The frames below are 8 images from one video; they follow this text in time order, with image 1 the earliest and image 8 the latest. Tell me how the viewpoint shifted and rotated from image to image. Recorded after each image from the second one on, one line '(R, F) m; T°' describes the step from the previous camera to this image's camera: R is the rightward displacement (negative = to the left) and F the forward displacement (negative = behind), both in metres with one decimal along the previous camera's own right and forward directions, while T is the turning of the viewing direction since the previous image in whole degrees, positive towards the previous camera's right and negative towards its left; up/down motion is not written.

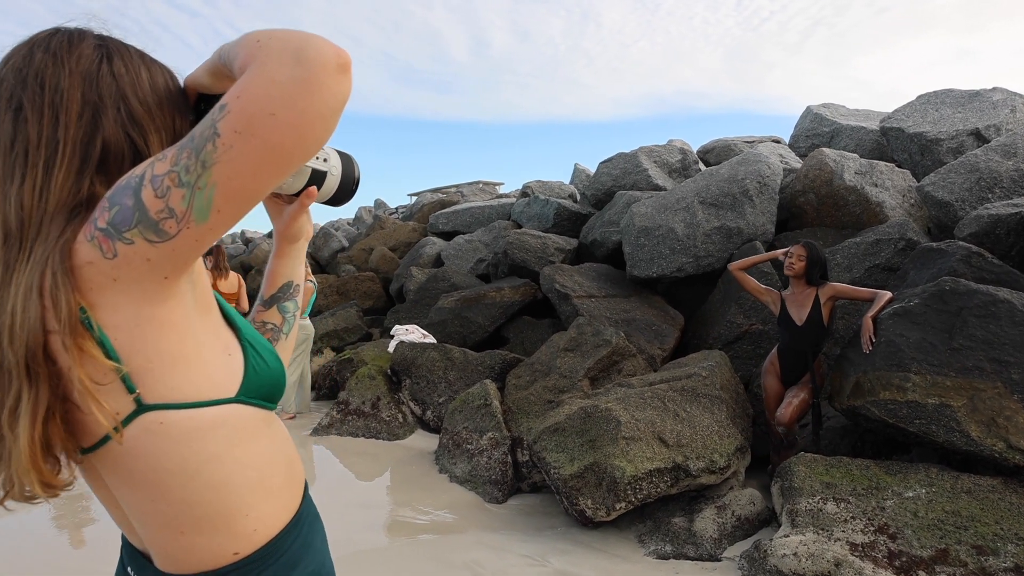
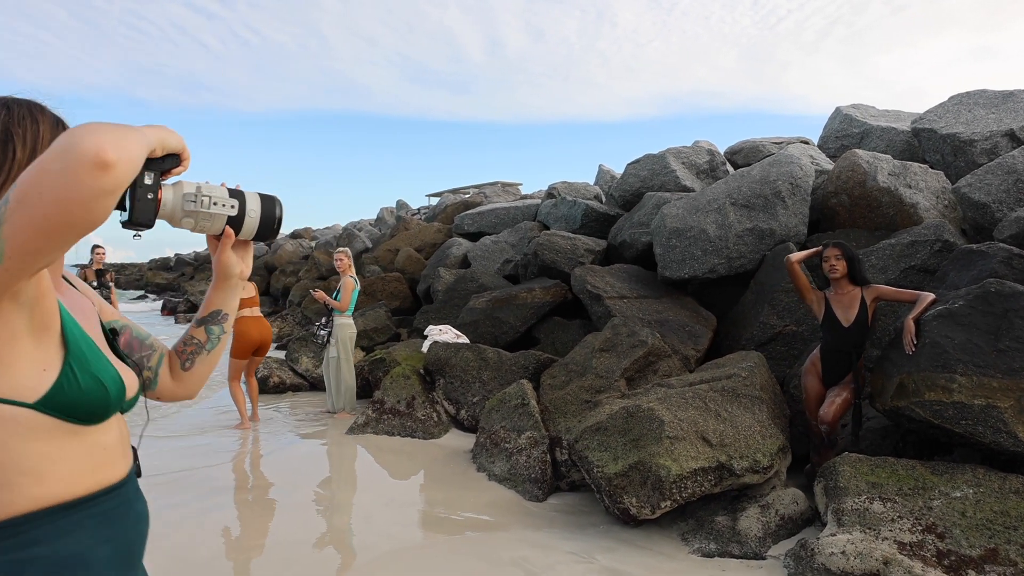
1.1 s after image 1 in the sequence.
(-0.2, -0.1) m; -1°
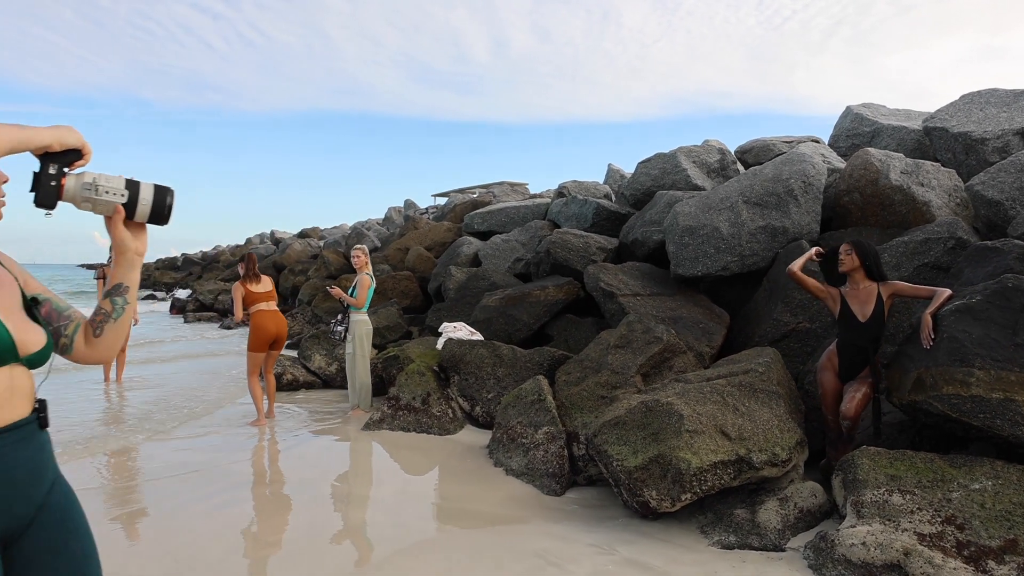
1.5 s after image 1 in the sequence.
(-0.1, -0.1) m; 0°
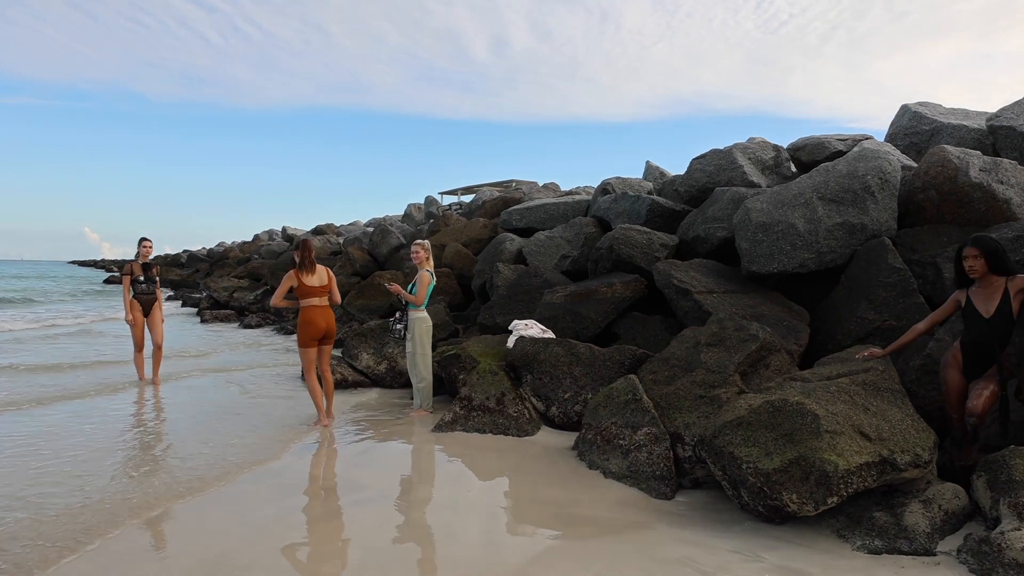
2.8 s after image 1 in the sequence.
(-0.8, +0.1) m; +1°
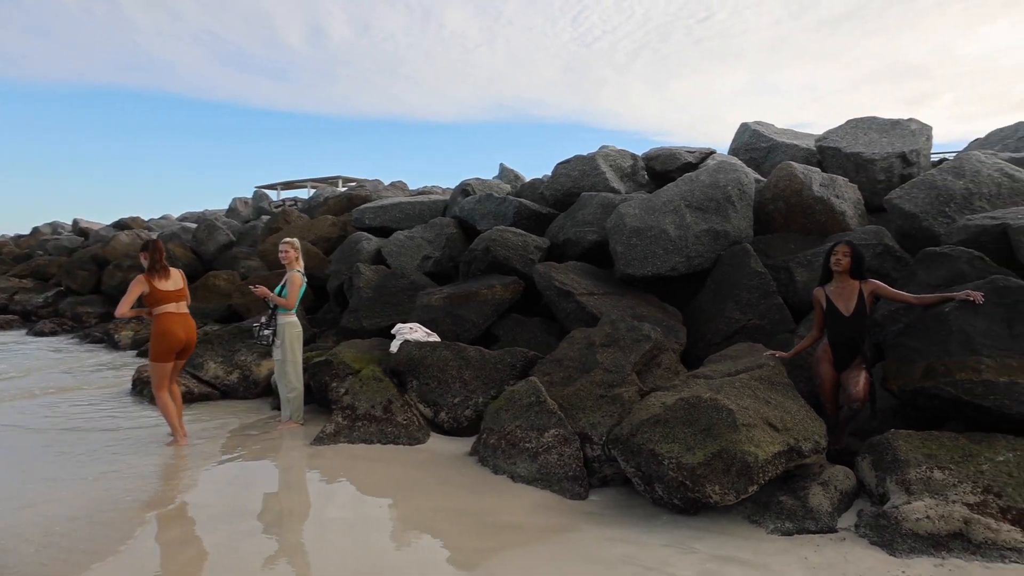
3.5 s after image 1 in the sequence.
(-0.7, +0.2) m; +14°
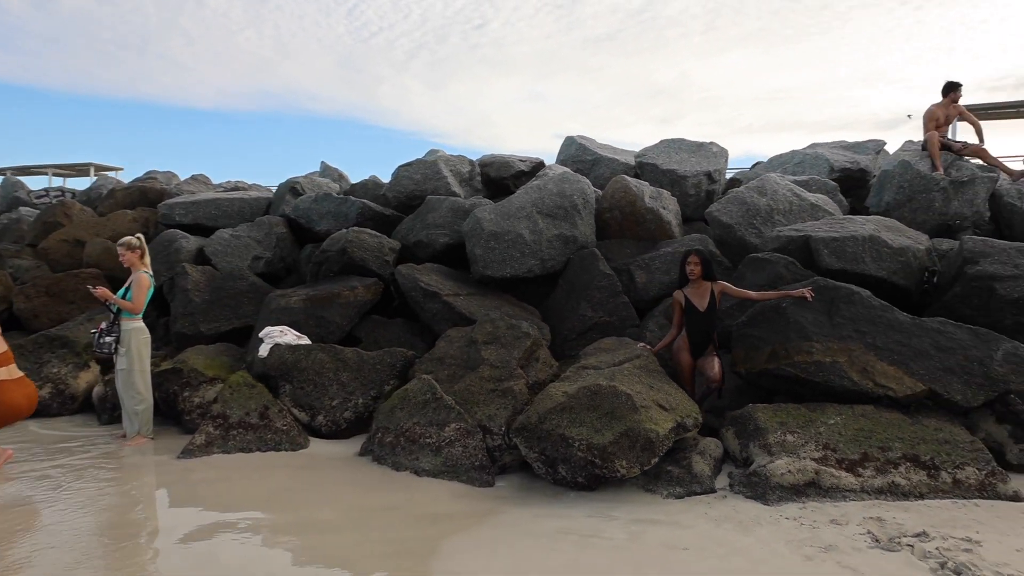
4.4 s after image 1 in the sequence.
(-1.0, -0.2) m; +18°
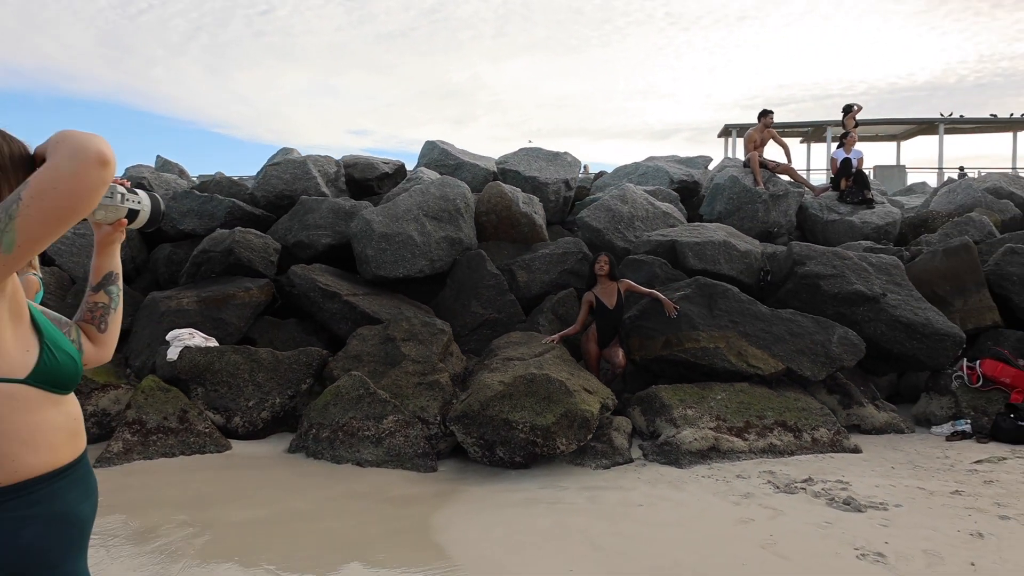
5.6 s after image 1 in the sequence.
(-1.1, -0.4) m; +16°
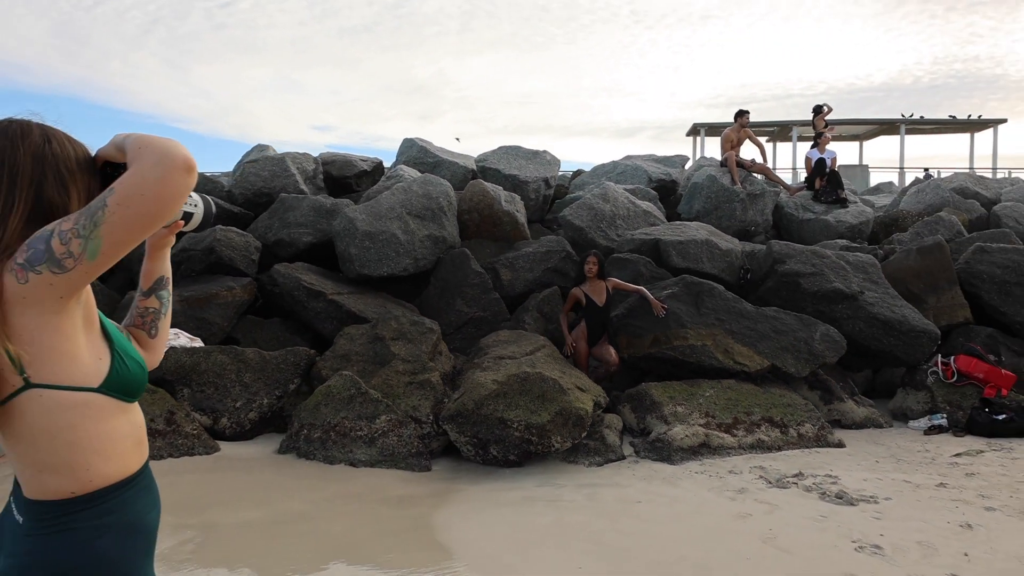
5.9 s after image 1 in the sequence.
(-0.2, 0.0) m; +3°
